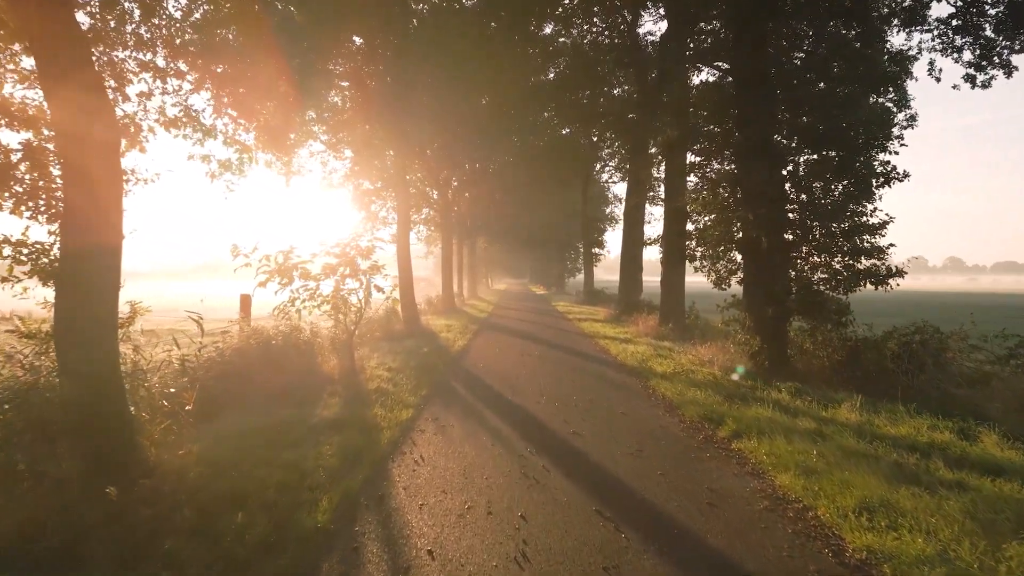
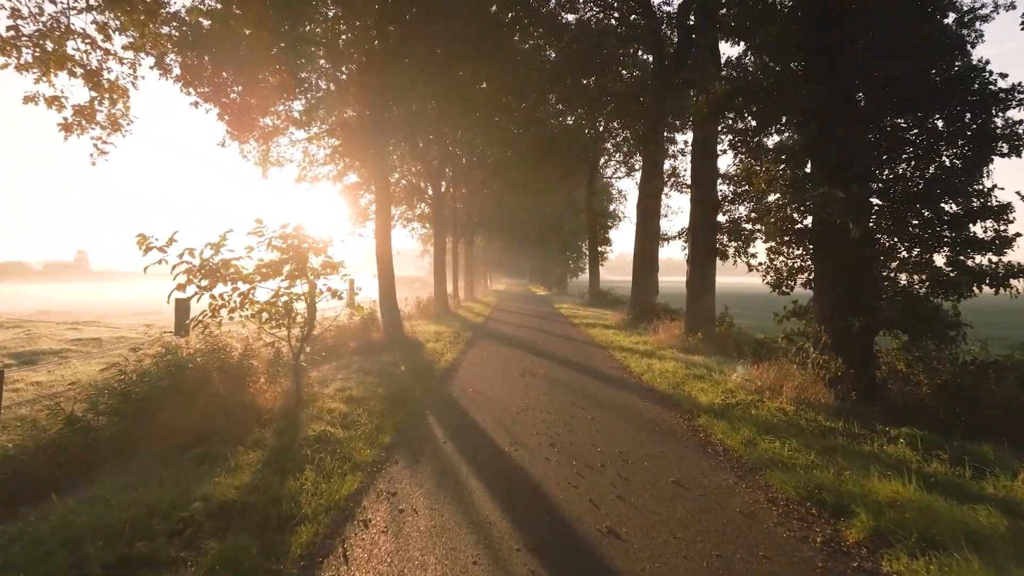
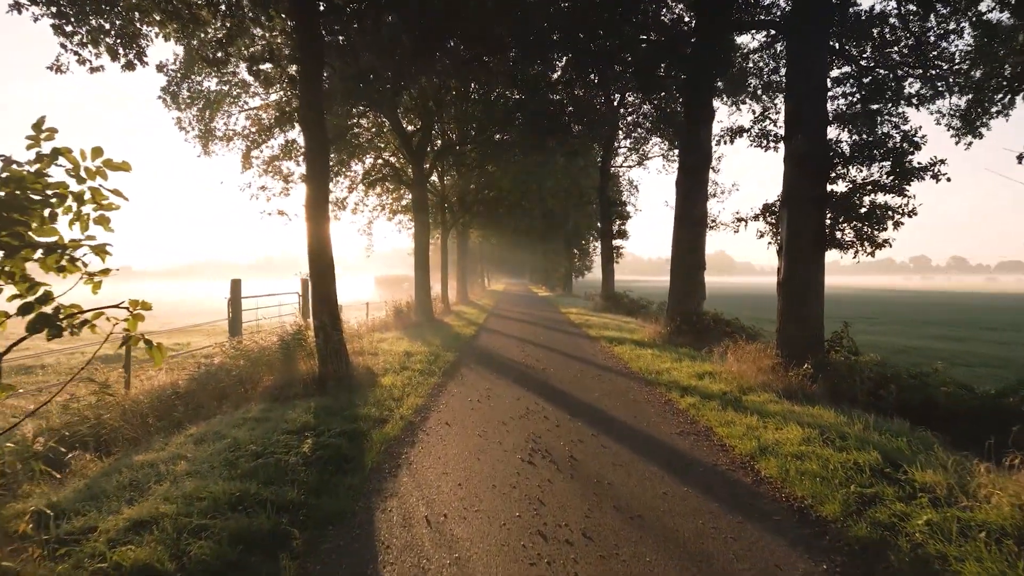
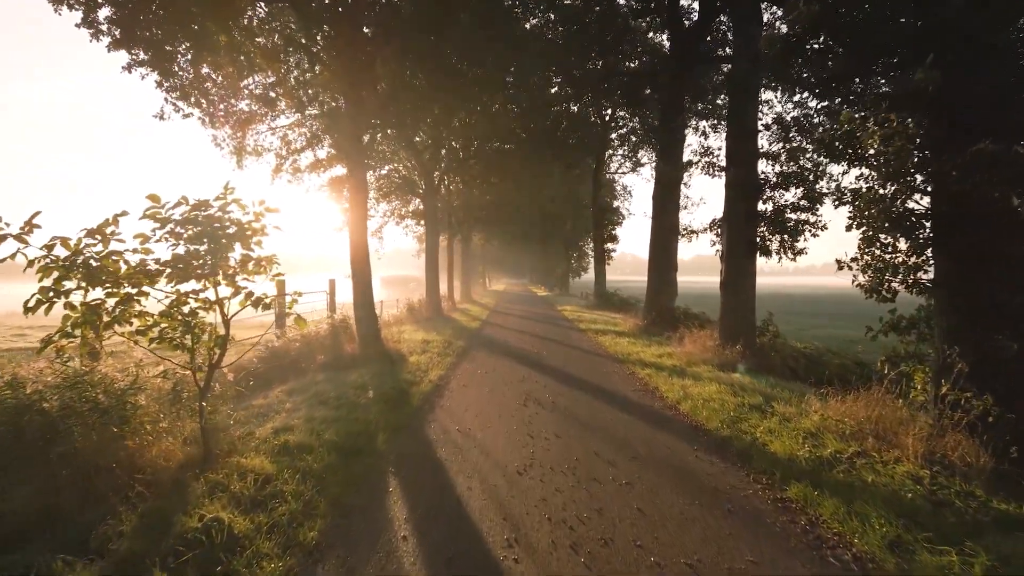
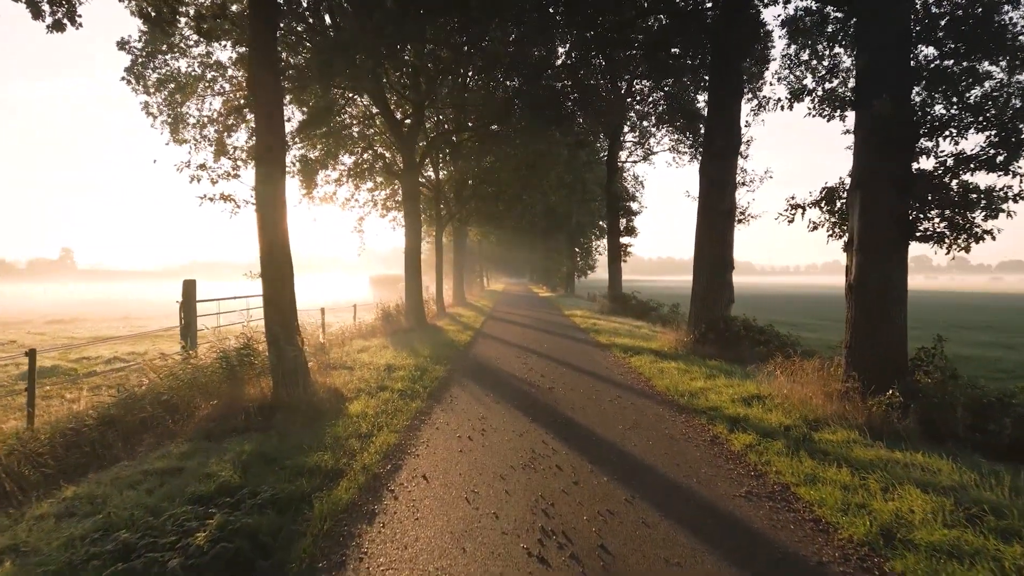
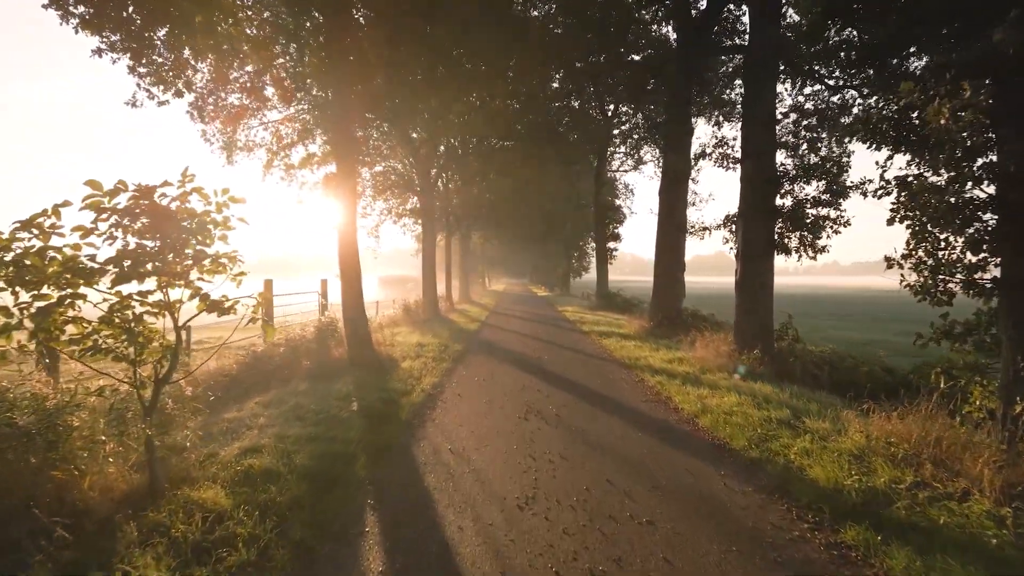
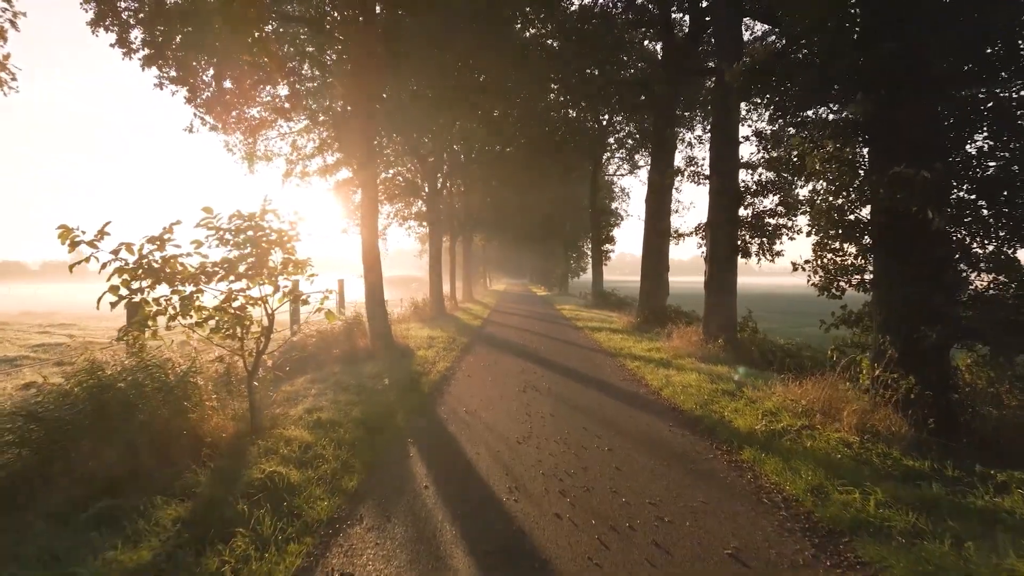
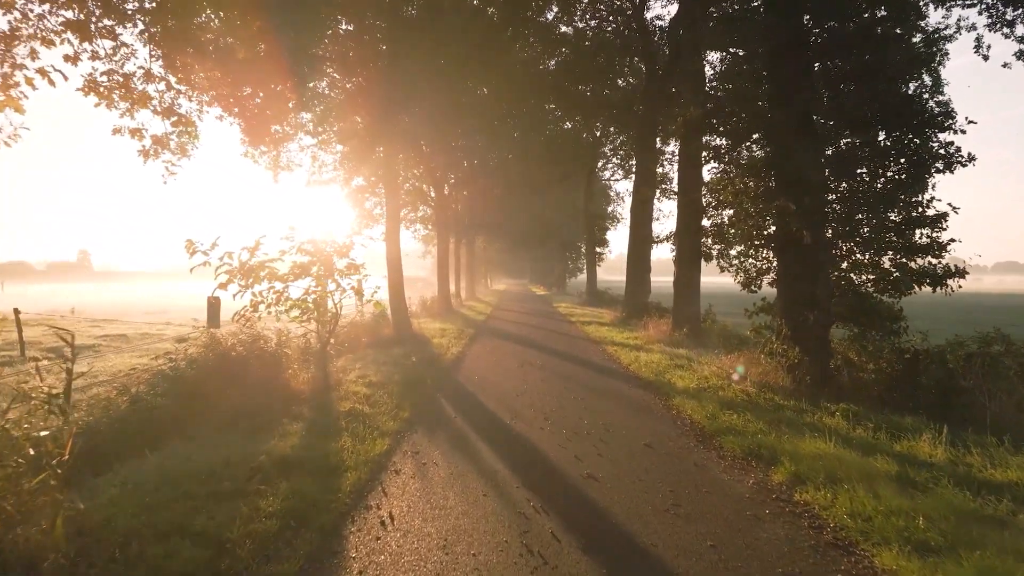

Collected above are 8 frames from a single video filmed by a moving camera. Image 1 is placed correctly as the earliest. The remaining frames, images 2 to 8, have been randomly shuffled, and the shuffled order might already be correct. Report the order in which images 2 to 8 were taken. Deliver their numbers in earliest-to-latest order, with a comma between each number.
8, 2, 7, 4, 6, 3, 5
